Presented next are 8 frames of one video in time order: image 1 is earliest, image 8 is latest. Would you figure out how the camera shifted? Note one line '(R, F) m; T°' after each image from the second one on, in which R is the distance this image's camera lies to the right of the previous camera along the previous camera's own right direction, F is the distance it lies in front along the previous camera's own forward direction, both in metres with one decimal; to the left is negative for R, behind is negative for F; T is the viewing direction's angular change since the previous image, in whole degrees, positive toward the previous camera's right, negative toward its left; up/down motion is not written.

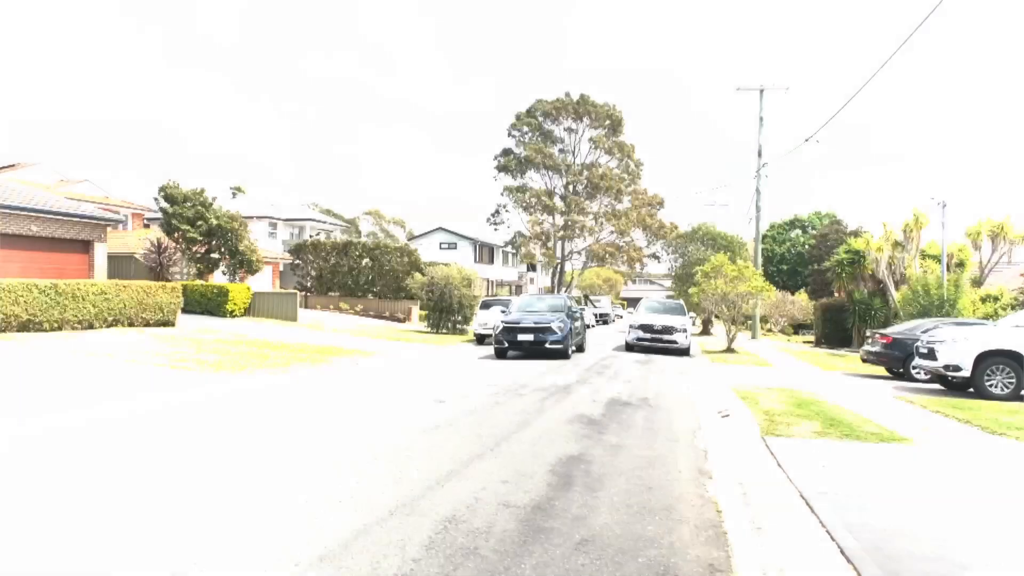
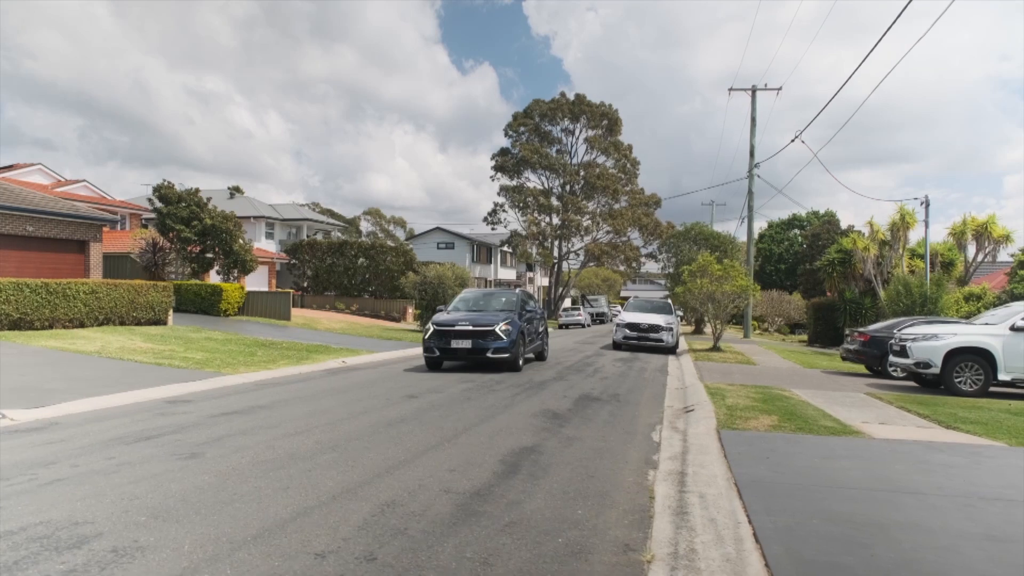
(+0.4, -0.2) m; 0°
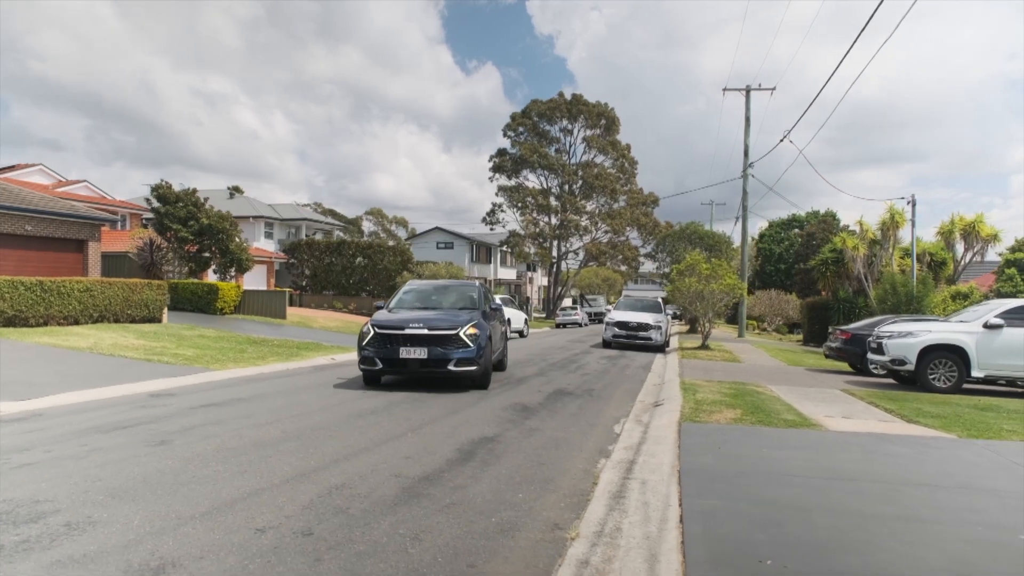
(+0.4, -0.2) m; 0°
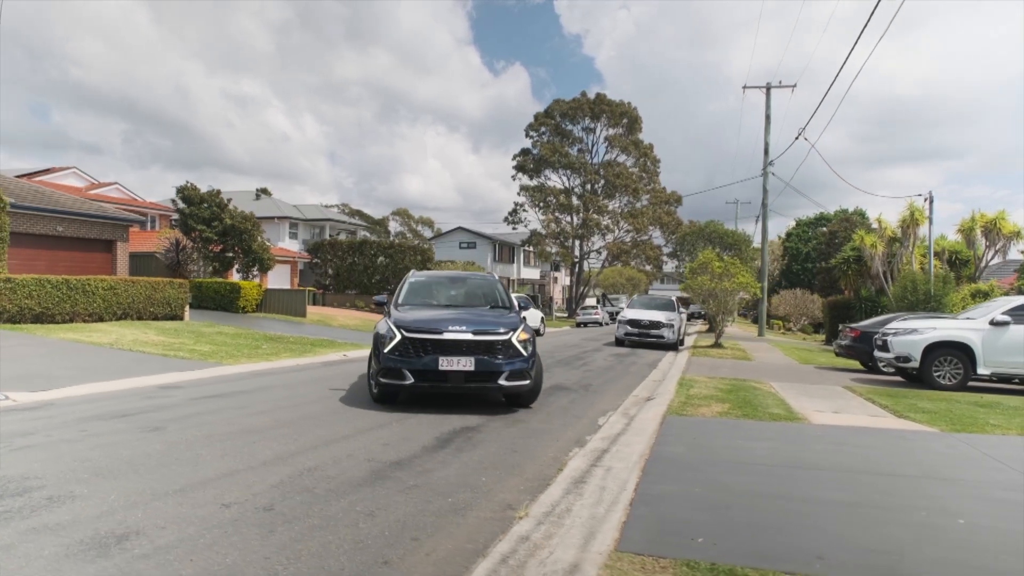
(+0.5, -0.2) m; -2°
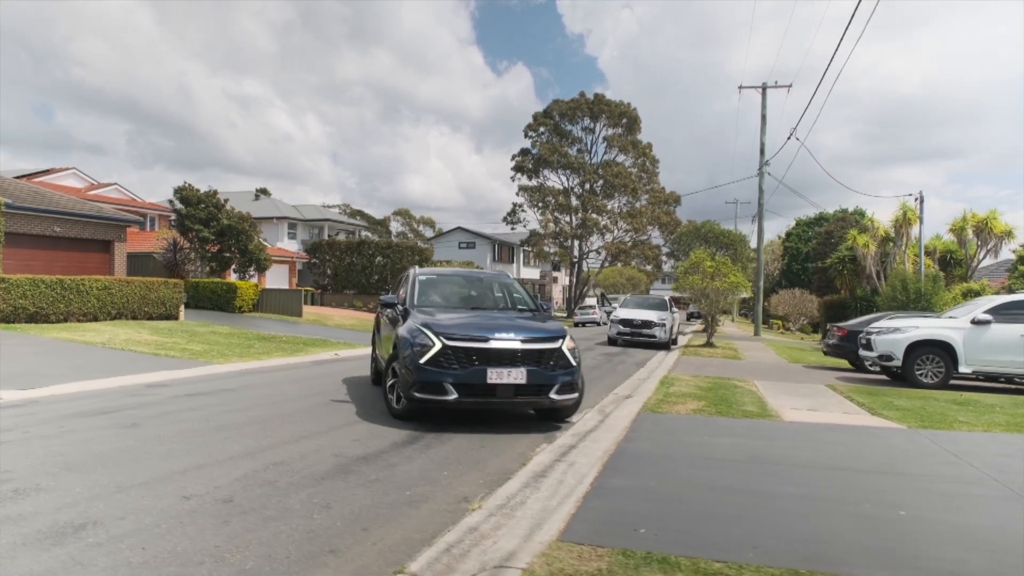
(+0.3, -0.1) m; 0°
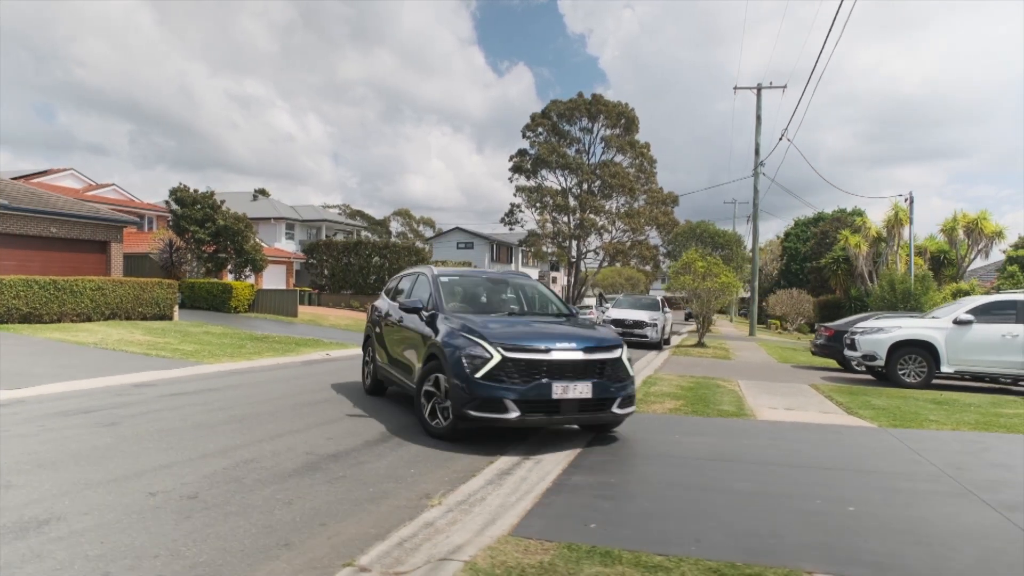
(+0.3, -0.1) m; 0°
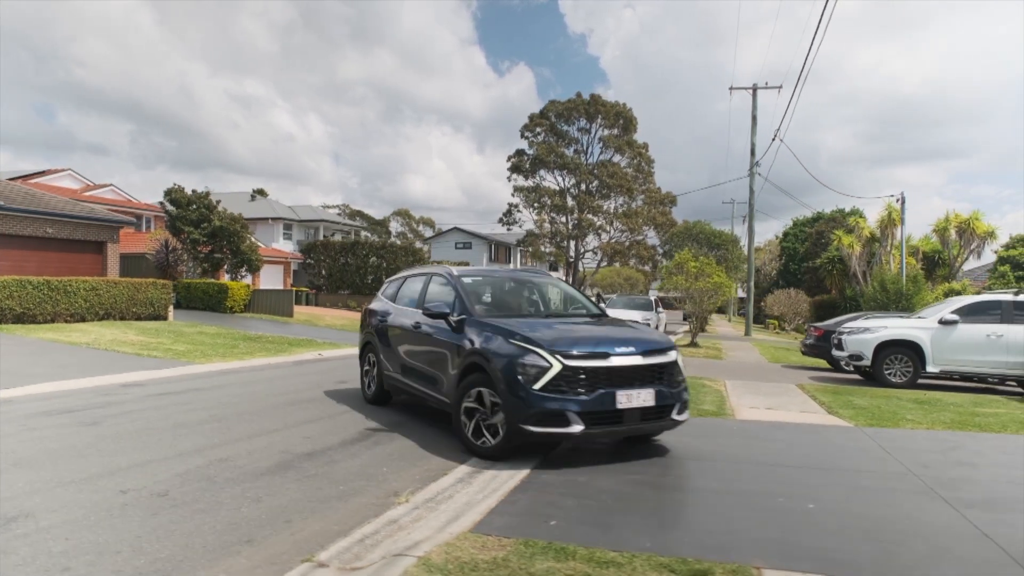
(+0.2, -0.1) m; 0°
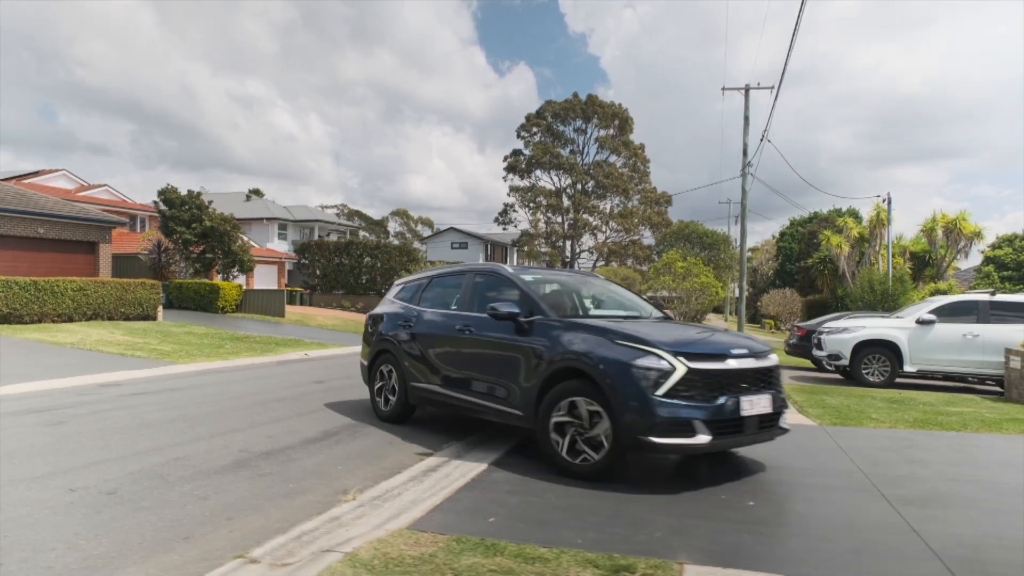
(+0.4, -0.1) m; 0°
